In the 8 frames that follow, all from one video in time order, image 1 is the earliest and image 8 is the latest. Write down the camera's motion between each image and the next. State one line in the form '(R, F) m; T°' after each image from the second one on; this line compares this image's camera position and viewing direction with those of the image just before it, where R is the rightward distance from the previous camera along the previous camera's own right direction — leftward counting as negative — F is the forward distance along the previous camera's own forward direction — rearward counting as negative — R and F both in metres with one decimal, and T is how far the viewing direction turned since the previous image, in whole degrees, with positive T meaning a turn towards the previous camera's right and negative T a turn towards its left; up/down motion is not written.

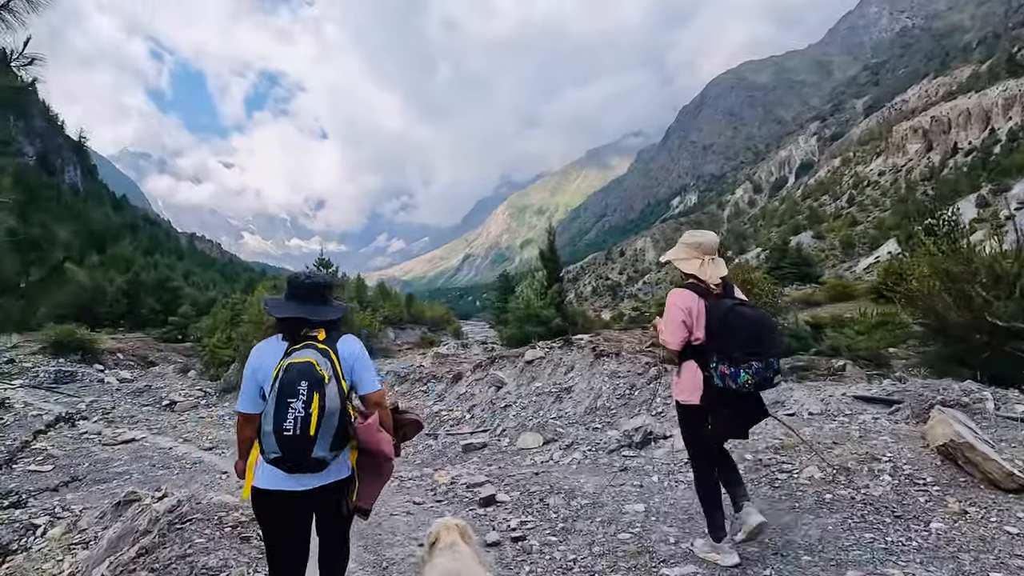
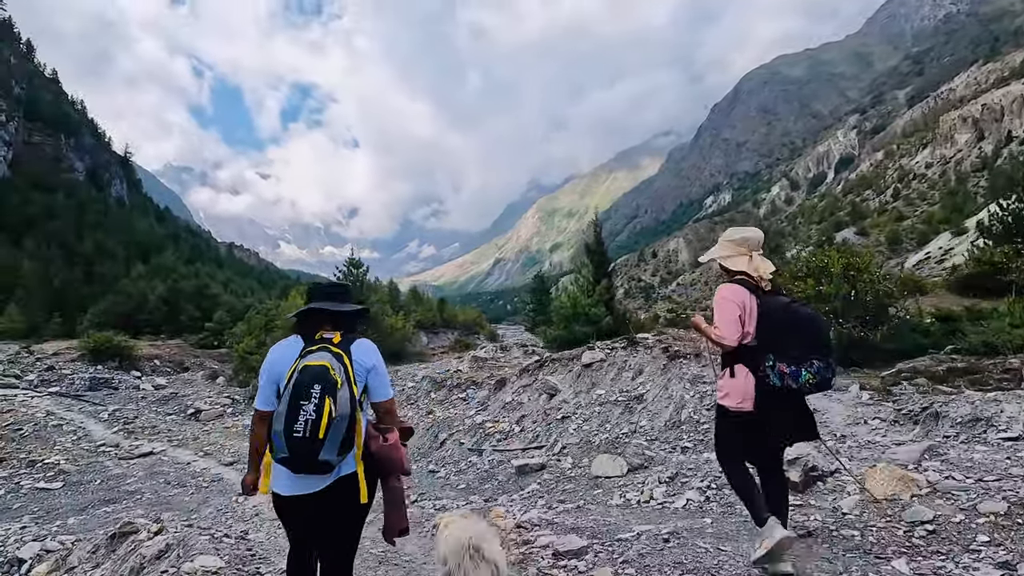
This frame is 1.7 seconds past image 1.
(-0.4, +1.6) m; -3°
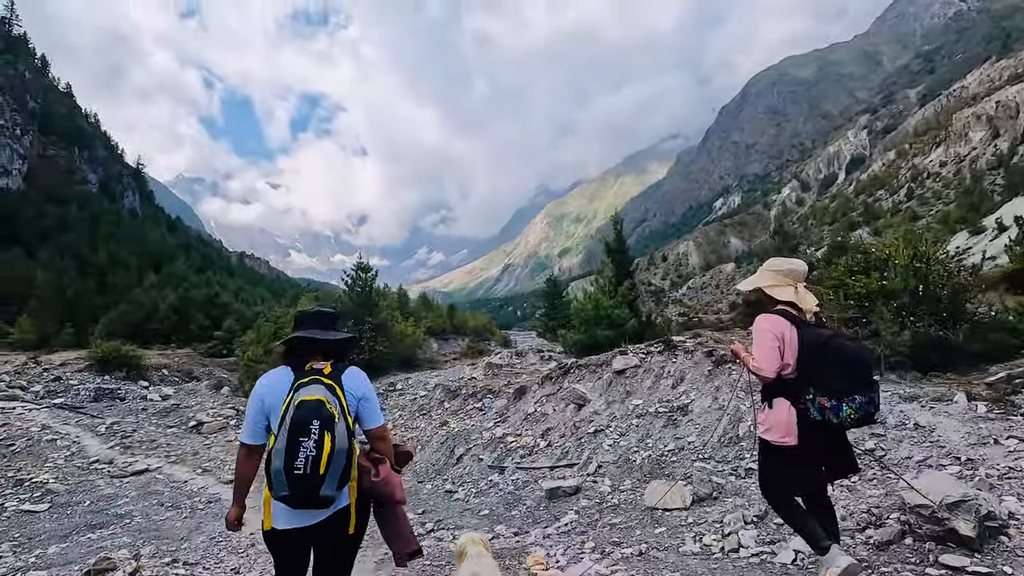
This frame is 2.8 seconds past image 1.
(-0.2, +1.0) m; -1°
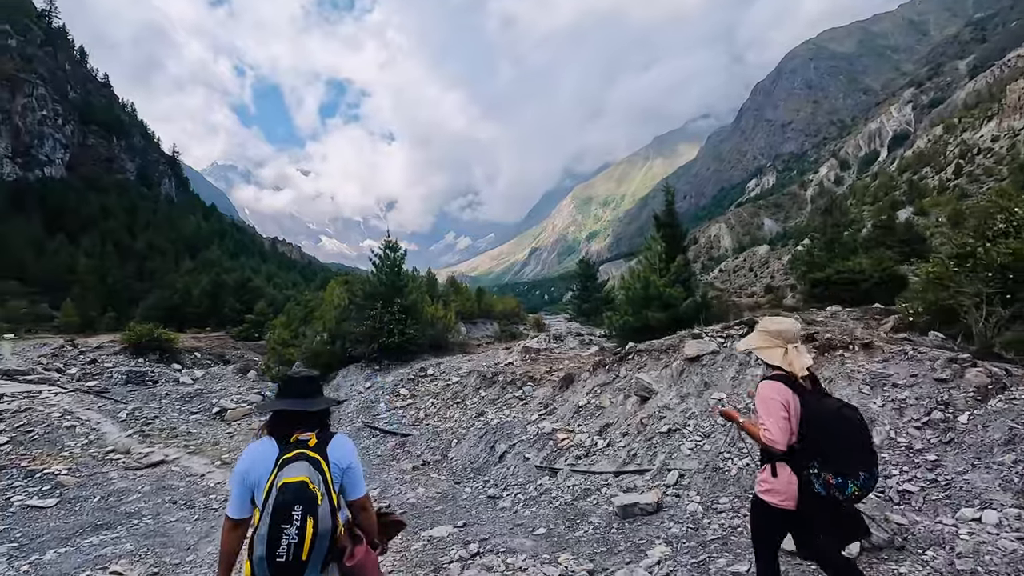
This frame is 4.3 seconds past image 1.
(-0.4, +1.4) m; -3°
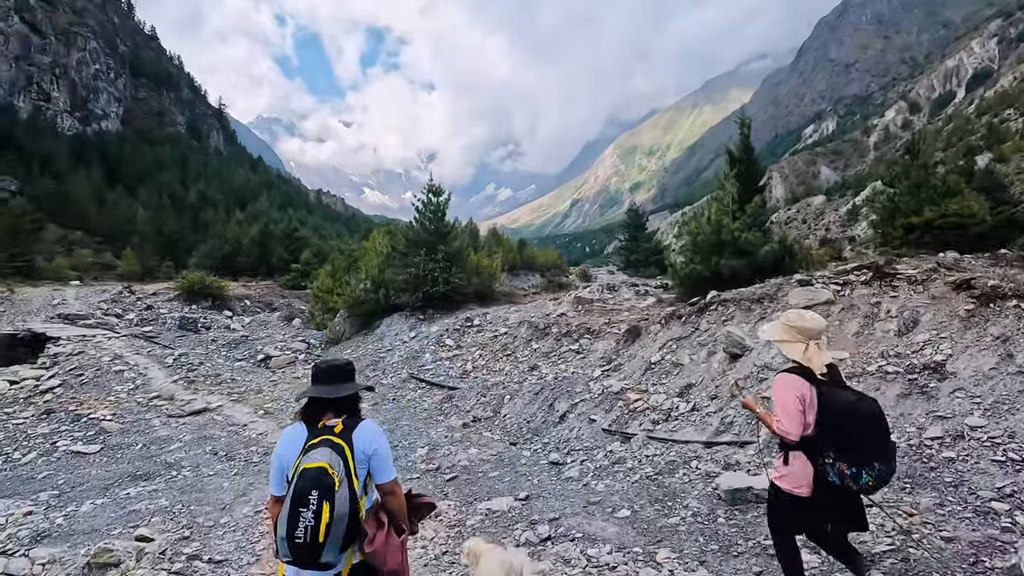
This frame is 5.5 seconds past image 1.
(-0.3, +1.1) m; -4°
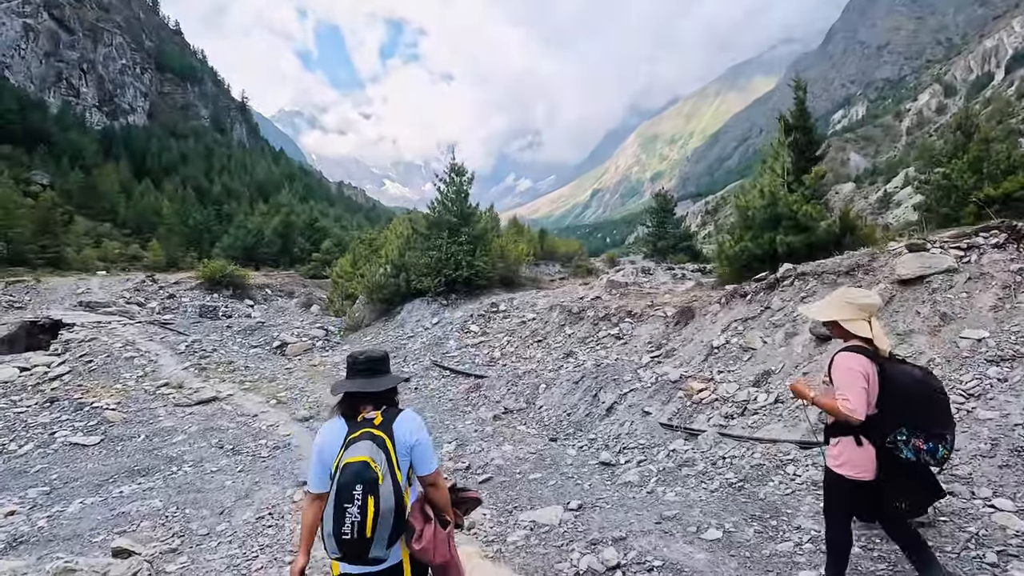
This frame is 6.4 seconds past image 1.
(-0.2, +1.0) m; -2°
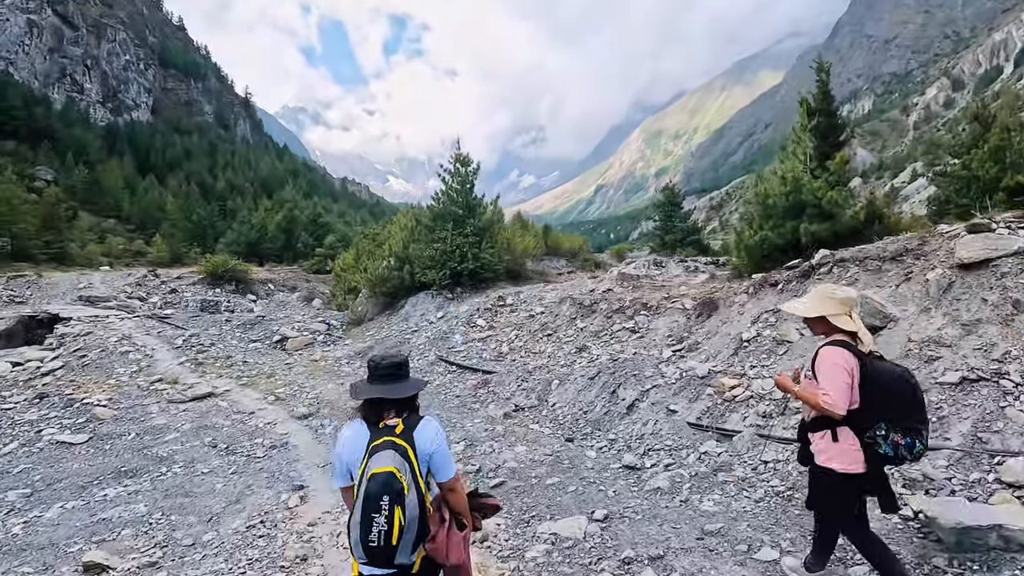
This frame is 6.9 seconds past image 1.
(-0.1, +0.5) m; 0°
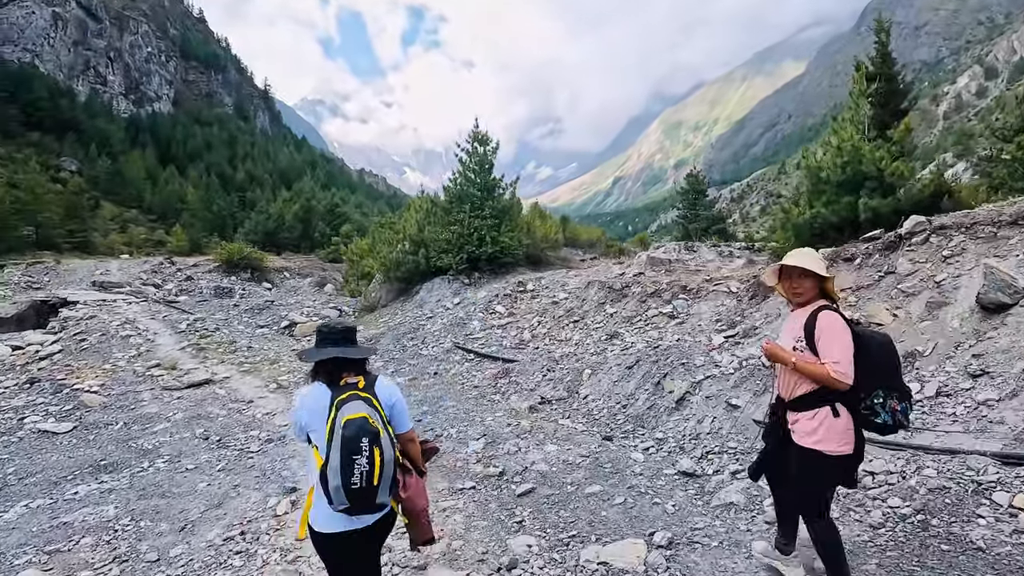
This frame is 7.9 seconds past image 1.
(-0.1, +0.9) m; -2°
